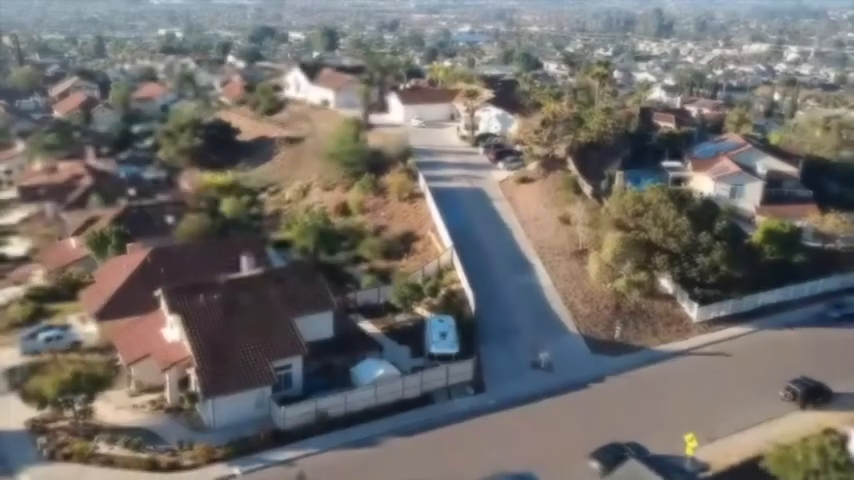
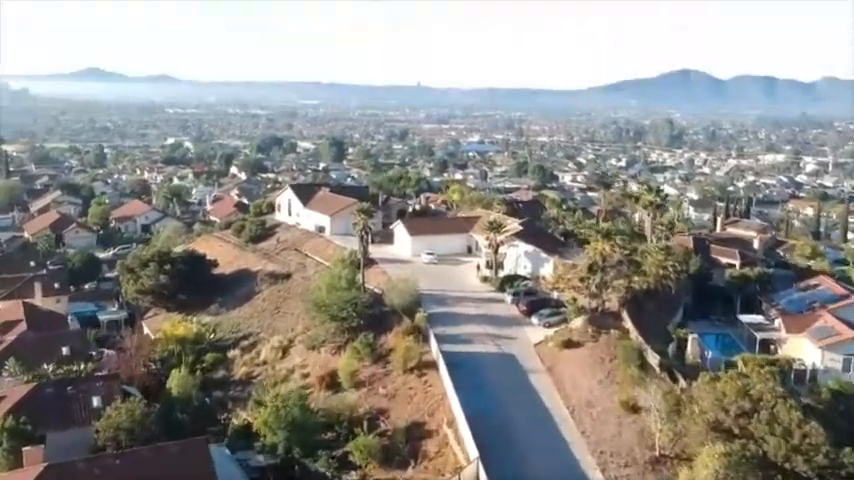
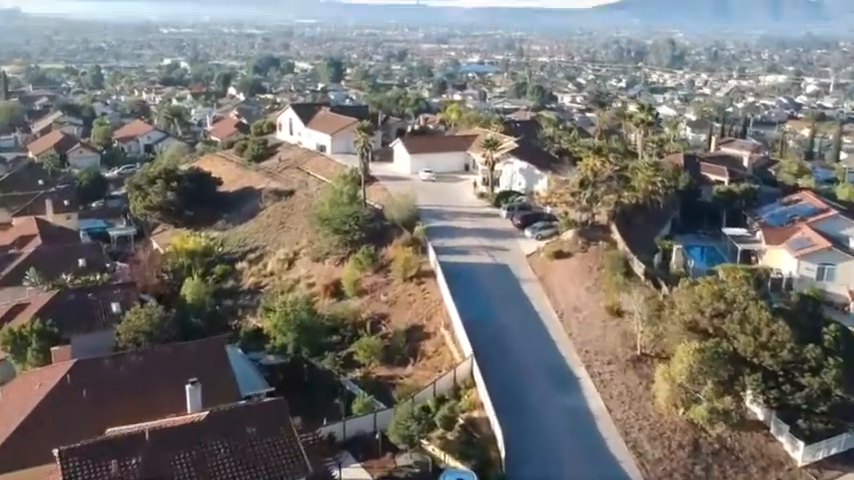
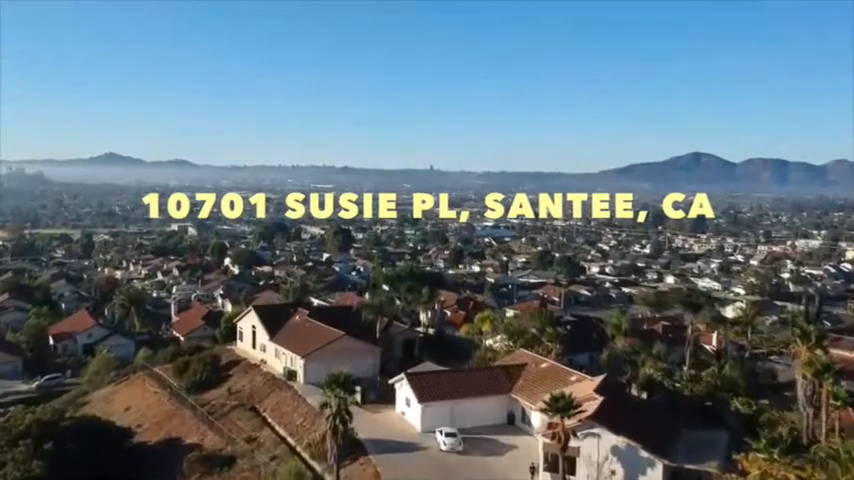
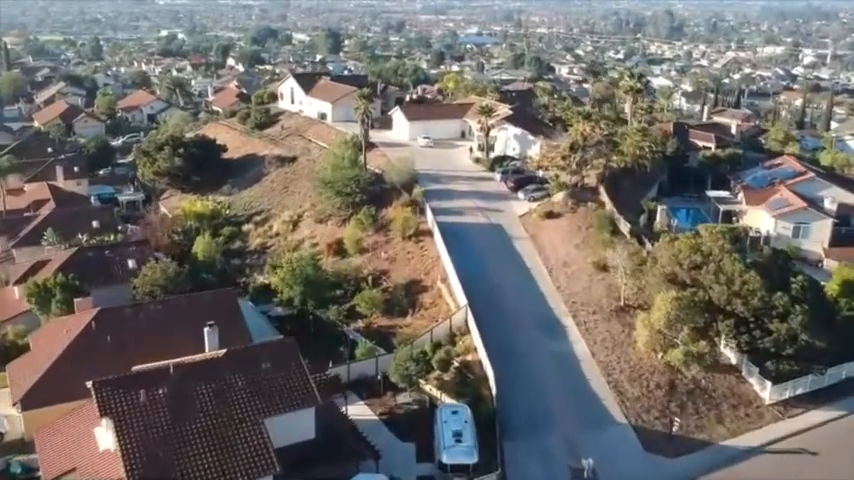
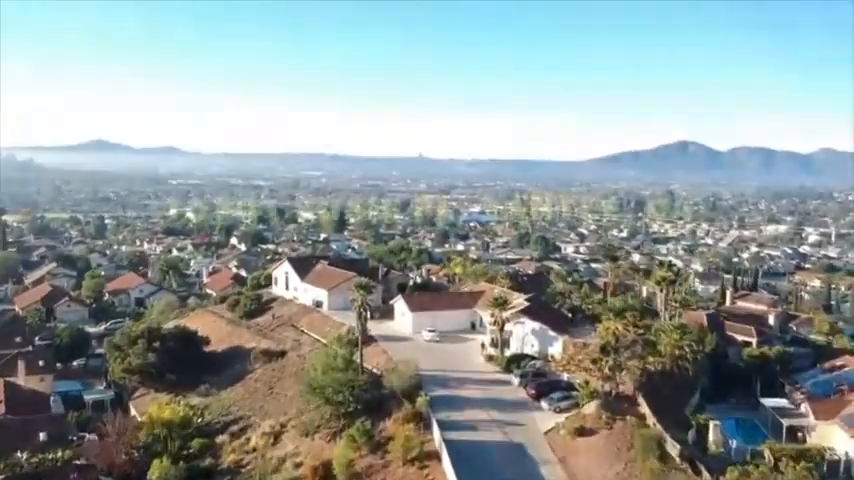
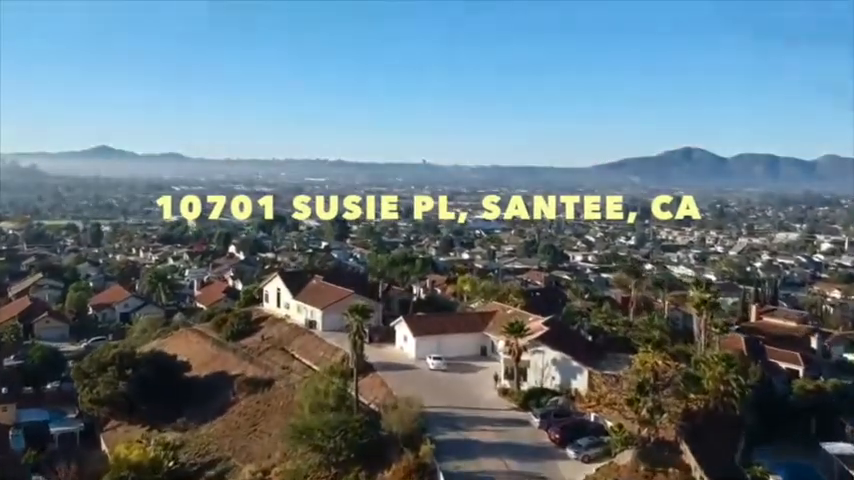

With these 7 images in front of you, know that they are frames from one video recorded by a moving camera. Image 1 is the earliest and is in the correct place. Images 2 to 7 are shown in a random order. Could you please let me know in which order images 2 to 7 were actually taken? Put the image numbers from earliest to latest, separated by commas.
5, 3, 2, 6, 7, 4
